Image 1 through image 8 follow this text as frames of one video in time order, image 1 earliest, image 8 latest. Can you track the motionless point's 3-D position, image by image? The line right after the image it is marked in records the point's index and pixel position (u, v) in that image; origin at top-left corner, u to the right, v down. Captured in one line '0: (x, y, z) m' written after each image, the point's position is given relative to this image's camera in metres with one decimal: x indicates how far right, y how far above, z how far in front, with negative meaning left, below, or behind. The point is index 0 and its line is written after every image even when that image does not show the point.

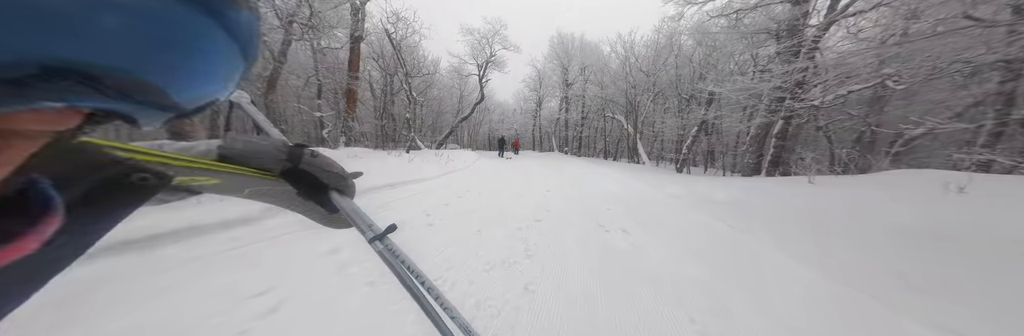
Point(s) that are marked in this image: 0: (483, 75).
0: (-2.4, +6.9, +15.9) m
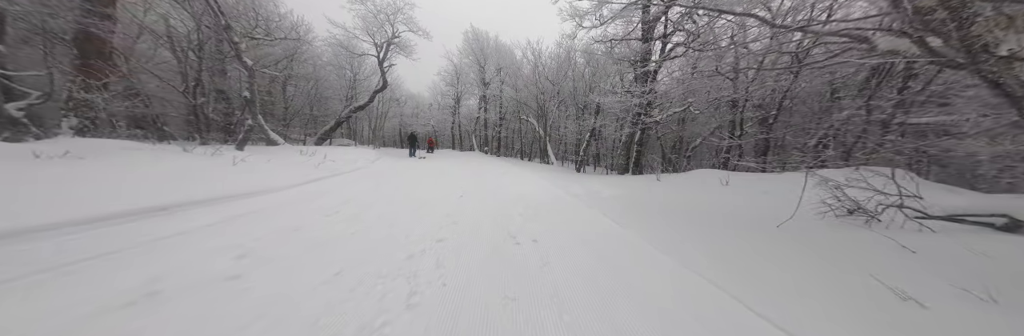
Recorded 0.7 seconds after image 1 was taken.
0: (-8.5, +6.8, +13.3) m
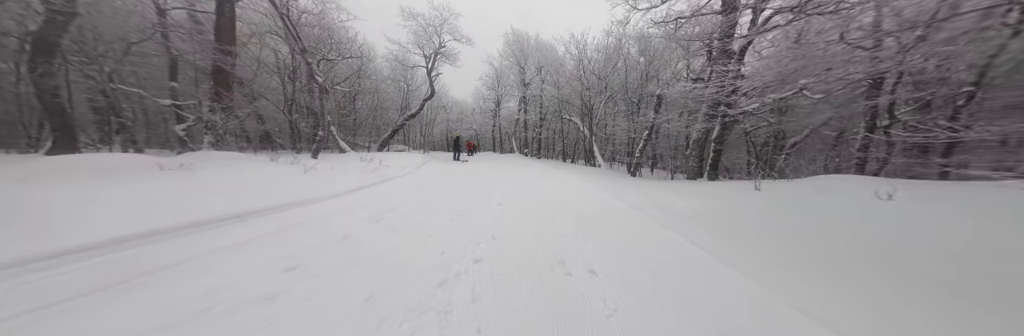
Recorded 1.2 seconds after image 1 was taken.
0: (-5.7, +6.7, +14.4) m
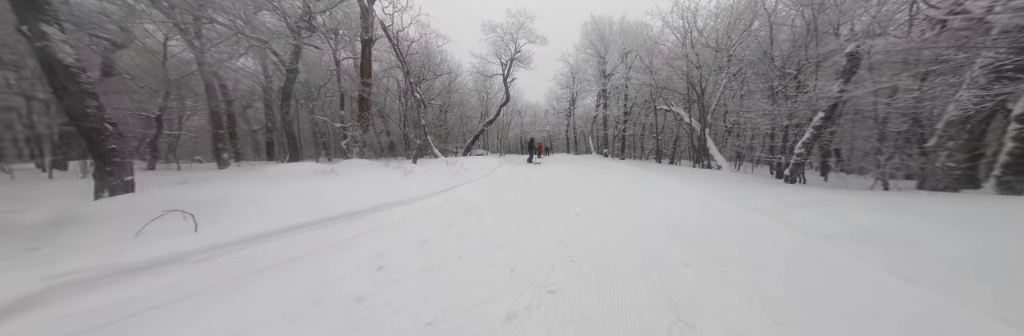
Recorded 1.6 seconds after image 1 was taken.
0: (-0.3, +6.6, +15.2) m
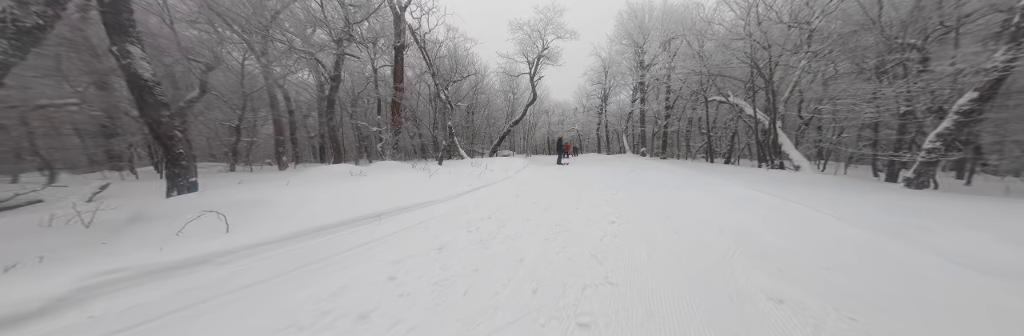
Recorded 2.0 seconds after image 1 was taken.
0: (+1.7, +6.5, +14.8) m
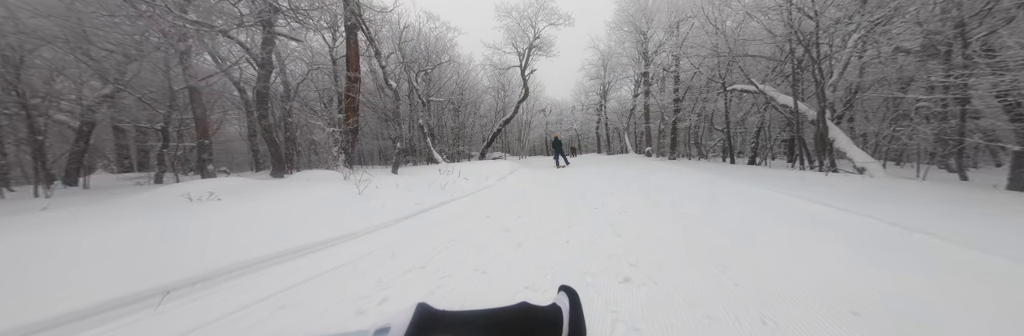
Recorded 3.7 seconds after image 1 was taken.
0: (+1.0, +6.3, +13.4) m
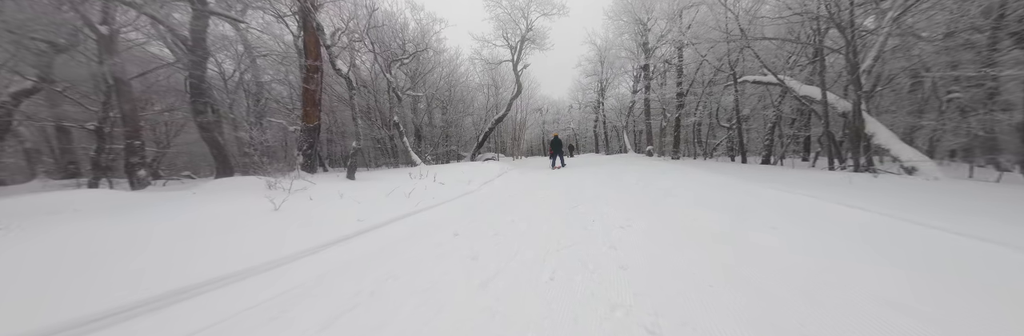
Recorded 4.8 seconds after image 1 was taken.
0: (+0.6, +6.3, +12.6) m
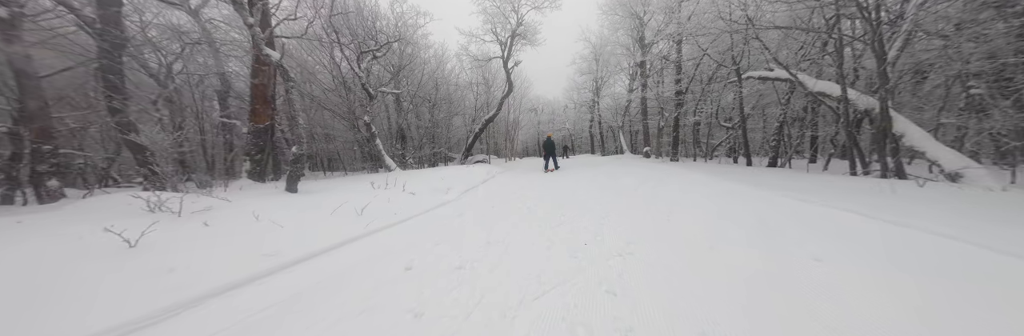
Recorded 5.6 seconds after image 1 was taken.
0: (0.0, +6.1, +11.9) m
